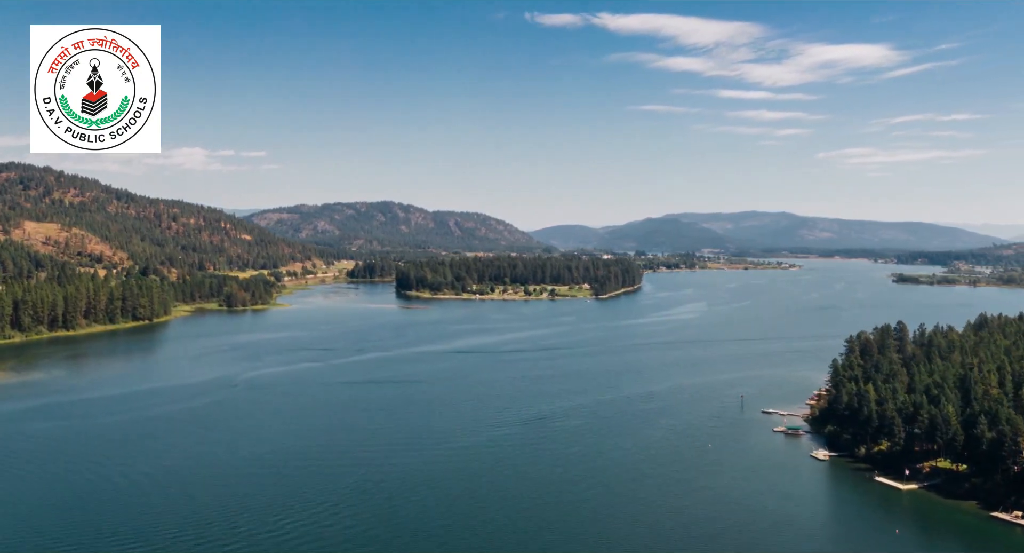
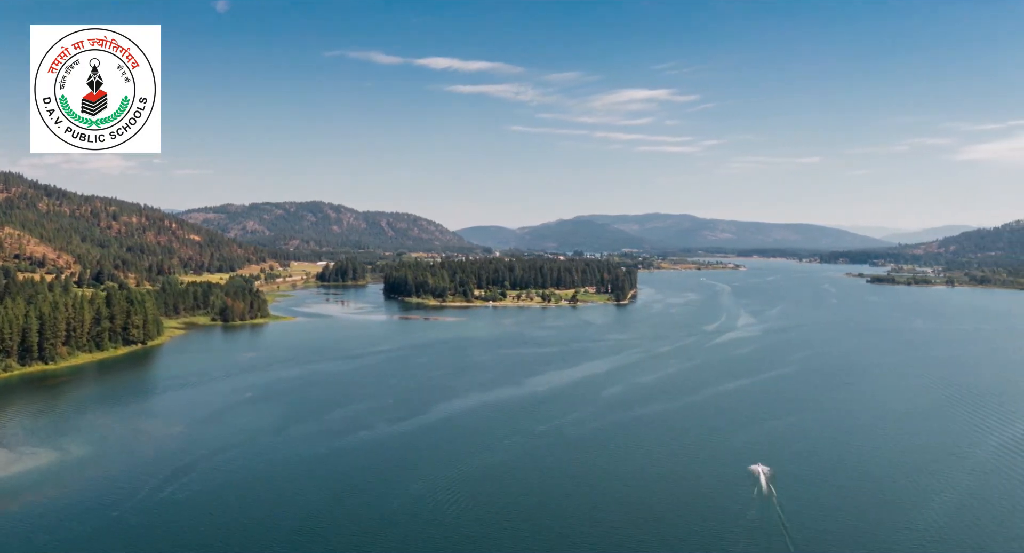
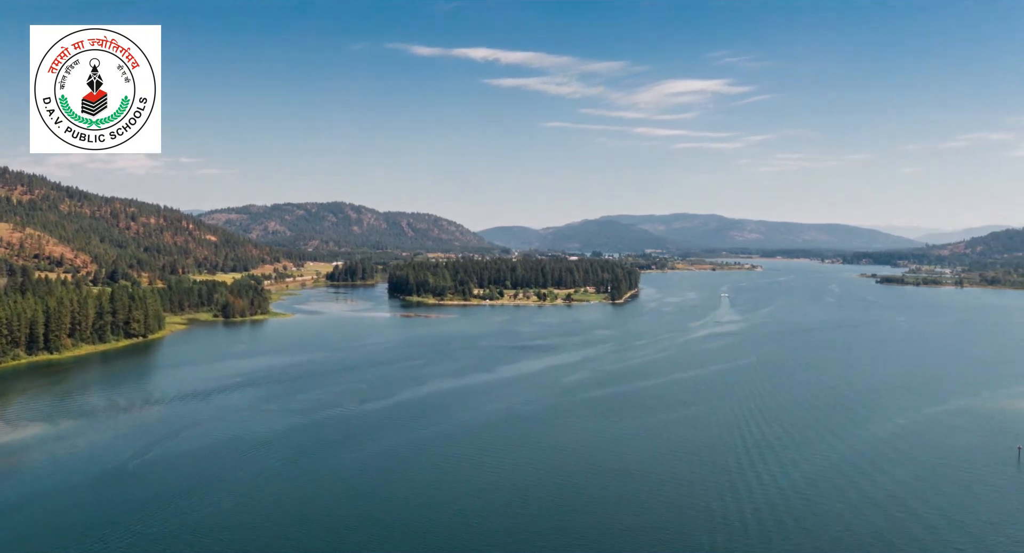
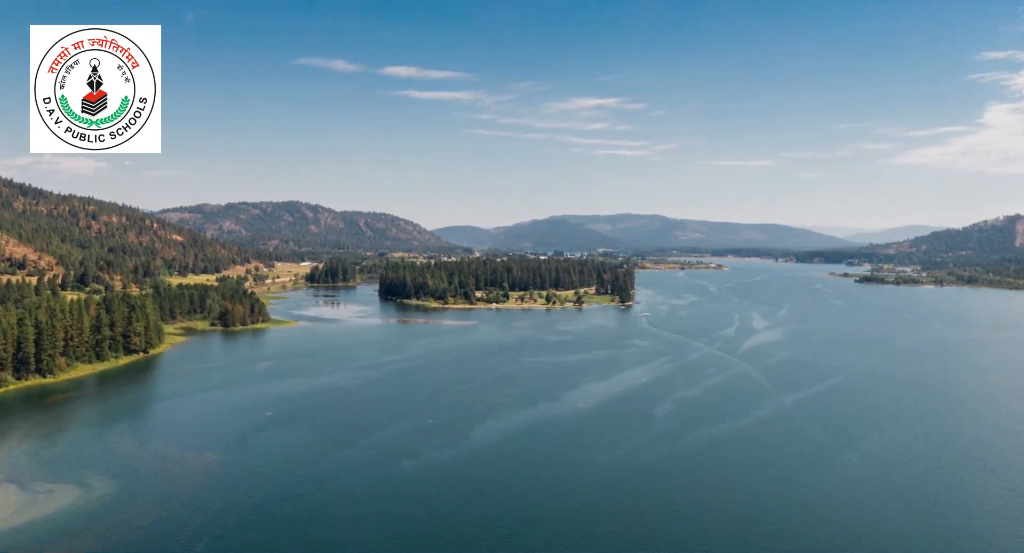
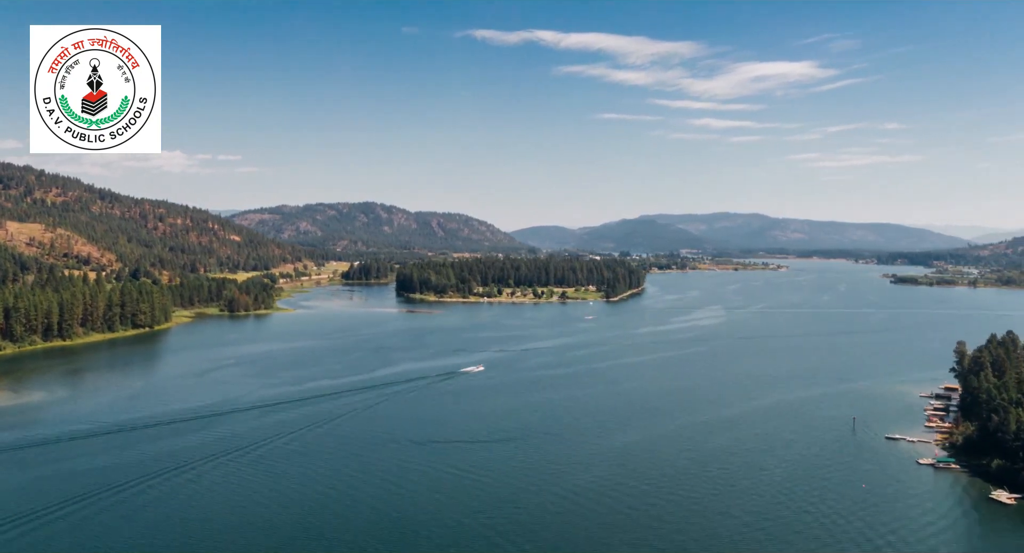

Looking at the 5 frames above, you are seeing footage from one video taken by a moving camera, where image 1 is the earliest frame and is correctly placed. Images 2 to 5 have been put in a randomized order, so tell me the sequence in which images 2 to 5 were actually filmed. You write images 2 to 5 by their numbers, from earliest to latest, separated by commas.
5, 3, 2, 4
